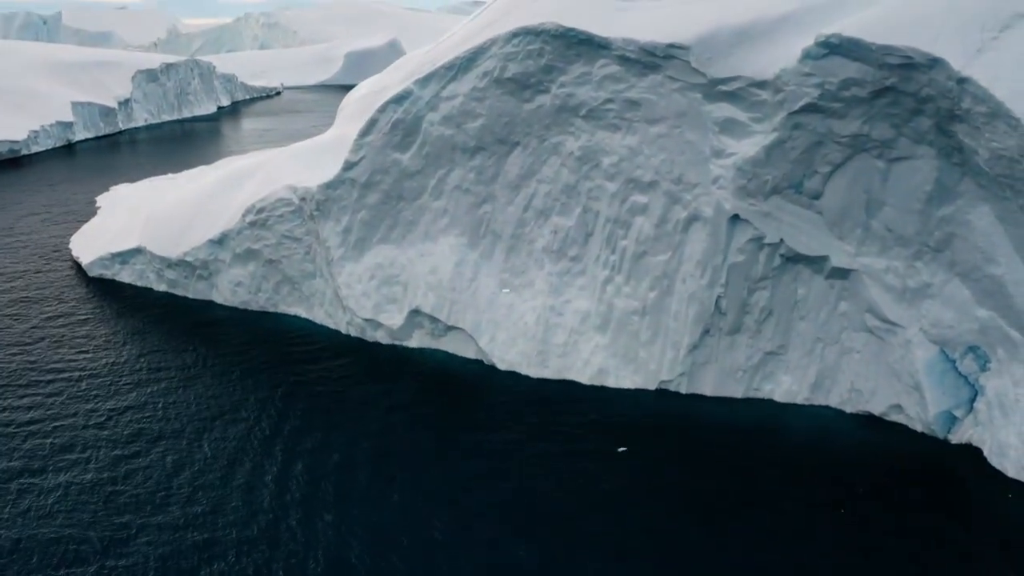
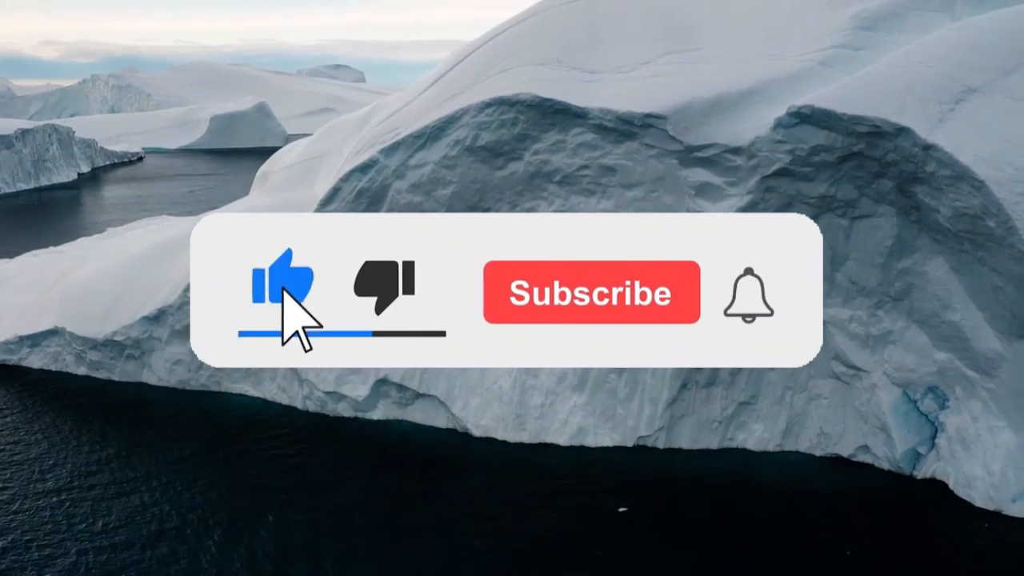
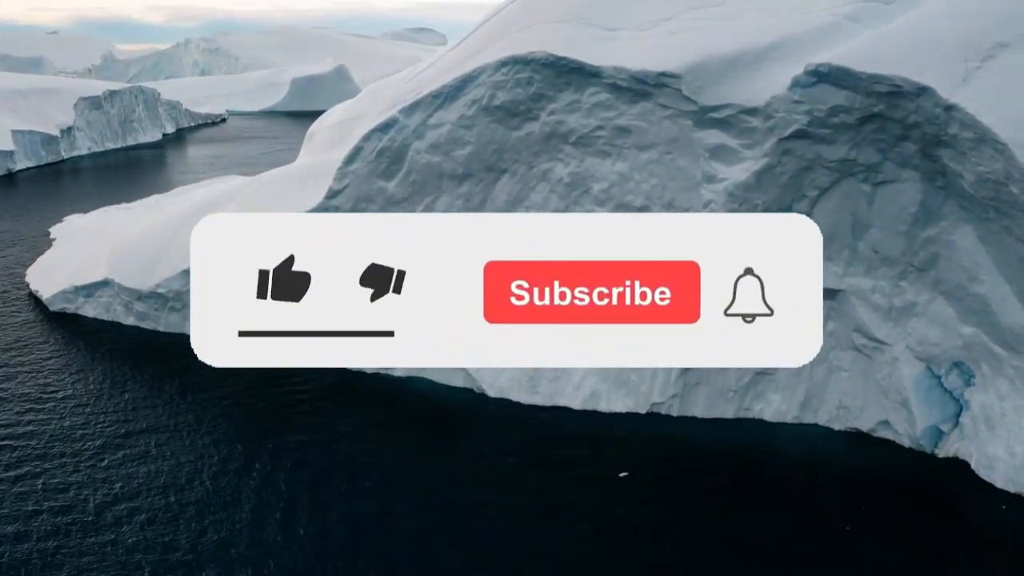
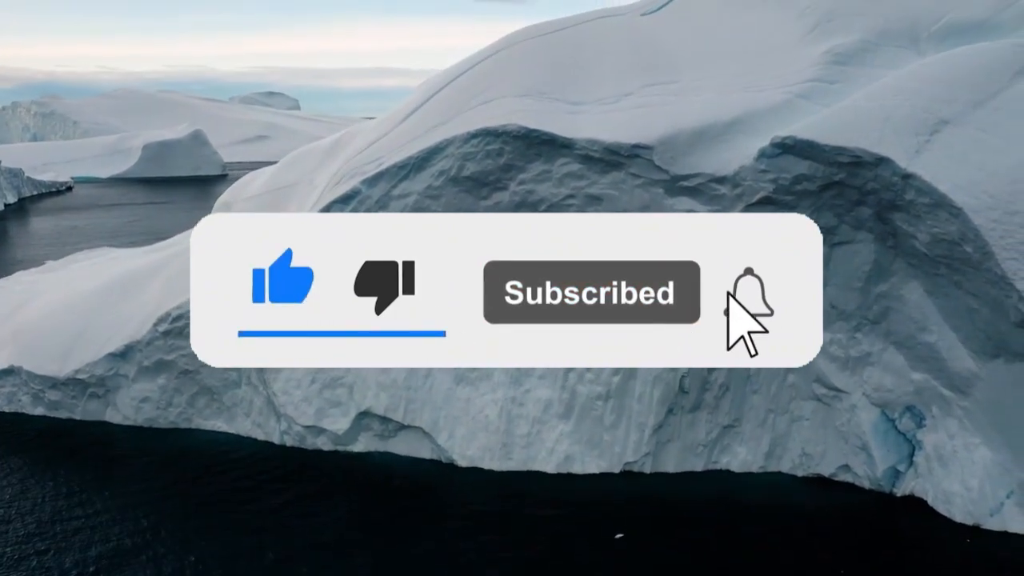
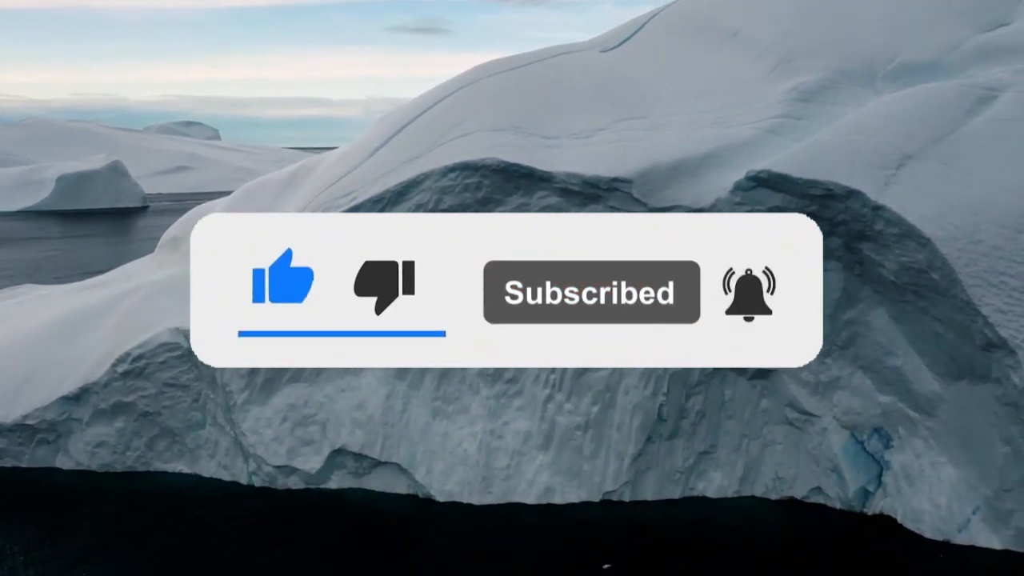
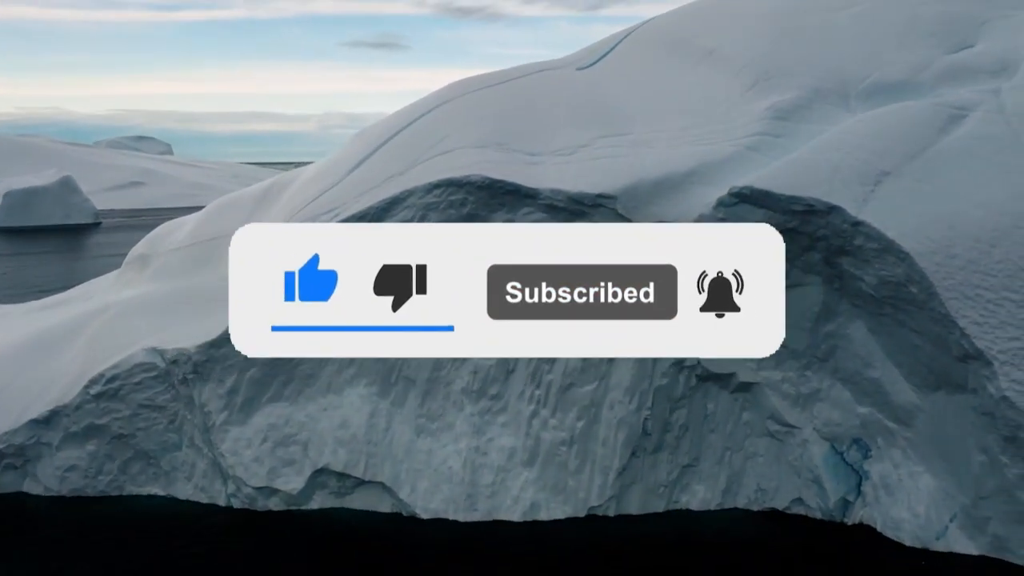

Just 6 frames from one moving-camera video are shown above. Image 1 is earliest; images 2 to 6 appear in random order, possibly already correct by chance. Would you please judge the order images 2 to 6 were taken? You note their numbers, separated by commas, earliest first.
3, 2, 4, 5, 6
